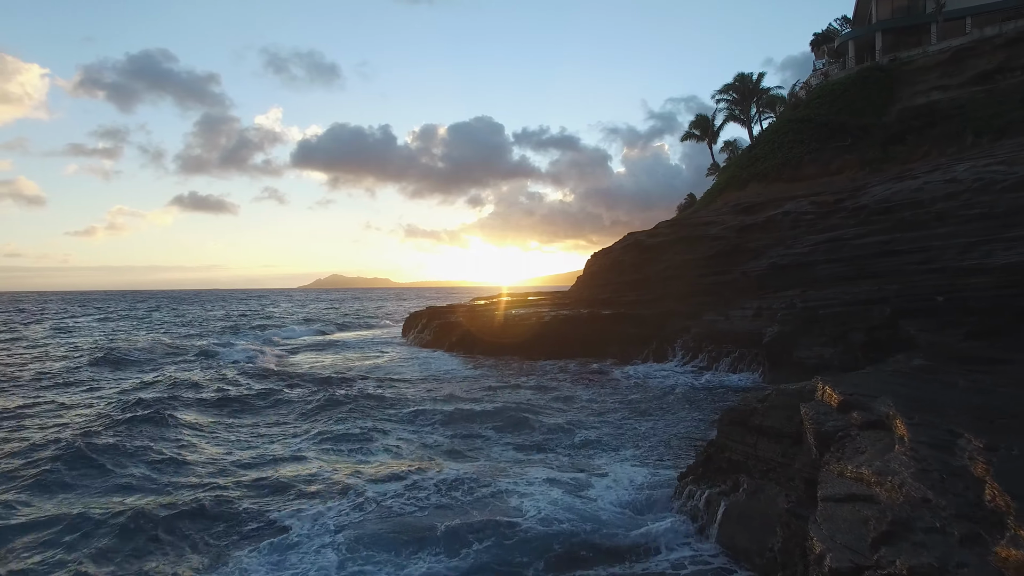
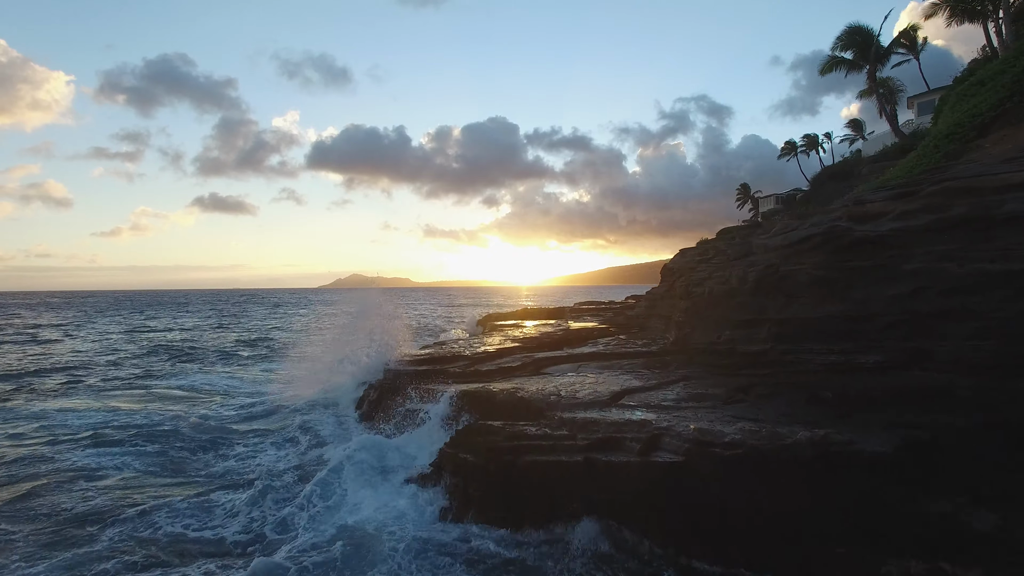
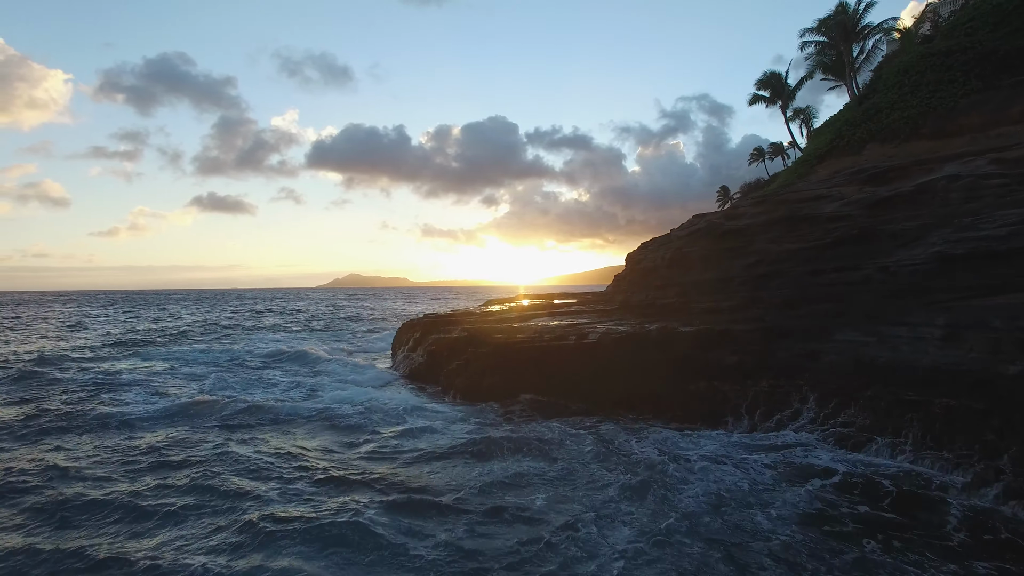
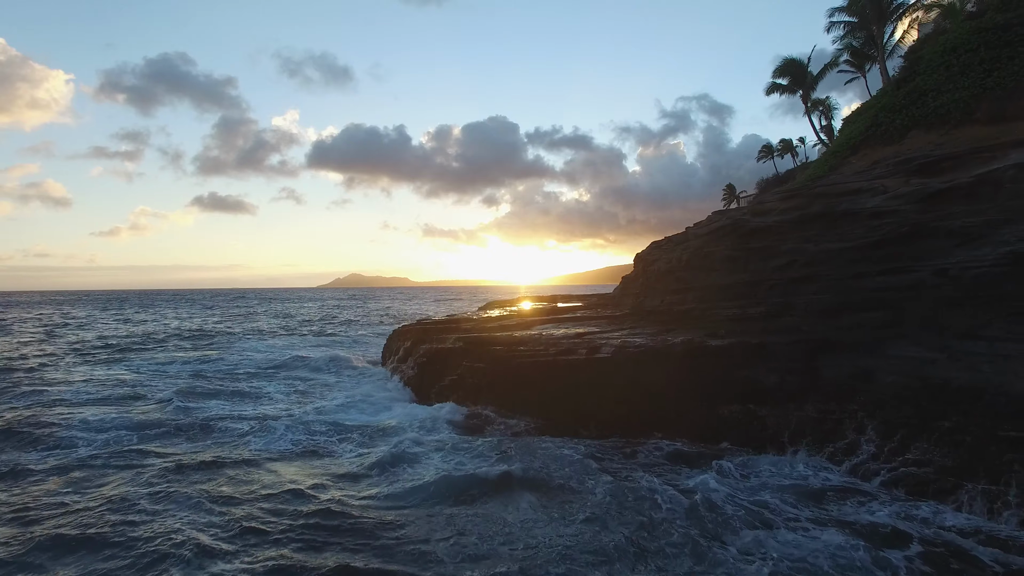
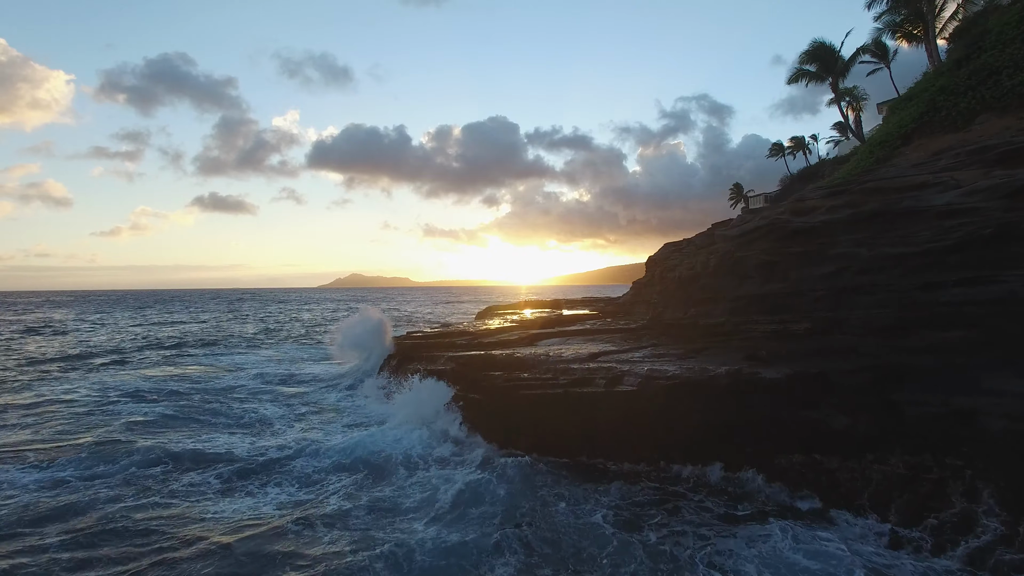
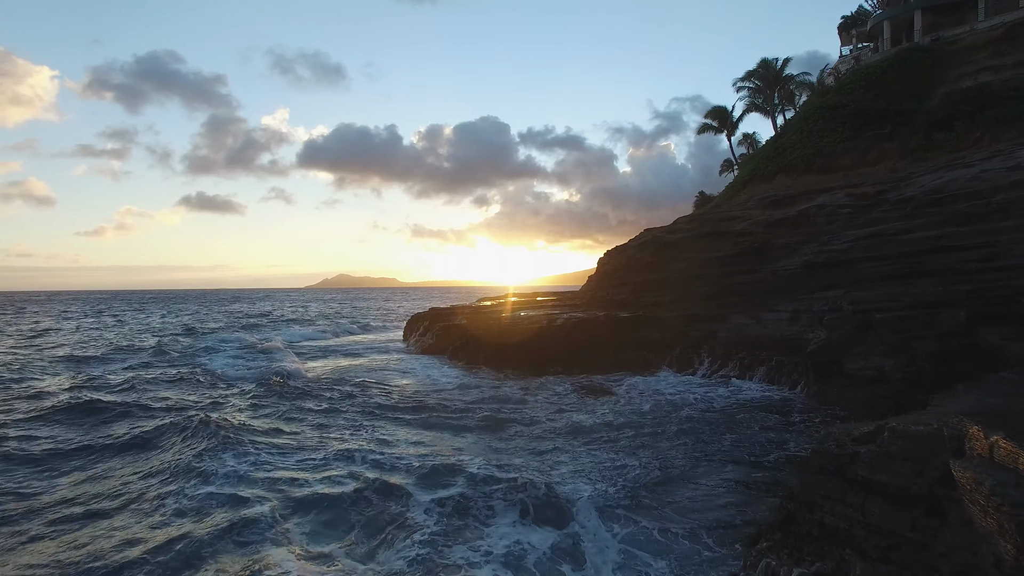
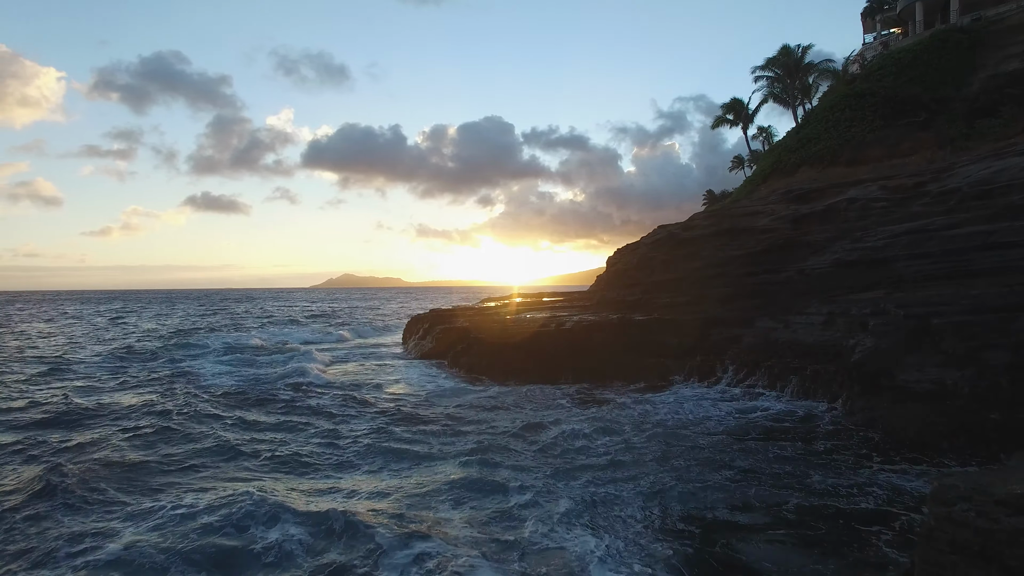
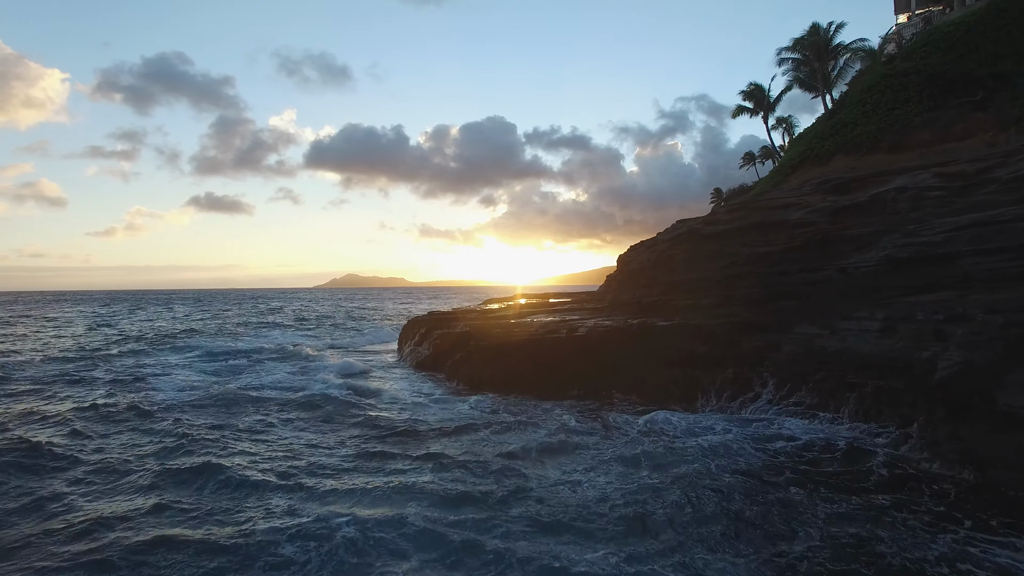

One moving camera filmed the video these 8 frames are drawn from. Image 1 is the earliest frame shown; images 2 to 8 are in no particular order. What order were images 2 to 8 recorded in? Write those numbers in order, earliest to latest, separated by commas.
6, 7, 8, 3, 4, 5, 2
